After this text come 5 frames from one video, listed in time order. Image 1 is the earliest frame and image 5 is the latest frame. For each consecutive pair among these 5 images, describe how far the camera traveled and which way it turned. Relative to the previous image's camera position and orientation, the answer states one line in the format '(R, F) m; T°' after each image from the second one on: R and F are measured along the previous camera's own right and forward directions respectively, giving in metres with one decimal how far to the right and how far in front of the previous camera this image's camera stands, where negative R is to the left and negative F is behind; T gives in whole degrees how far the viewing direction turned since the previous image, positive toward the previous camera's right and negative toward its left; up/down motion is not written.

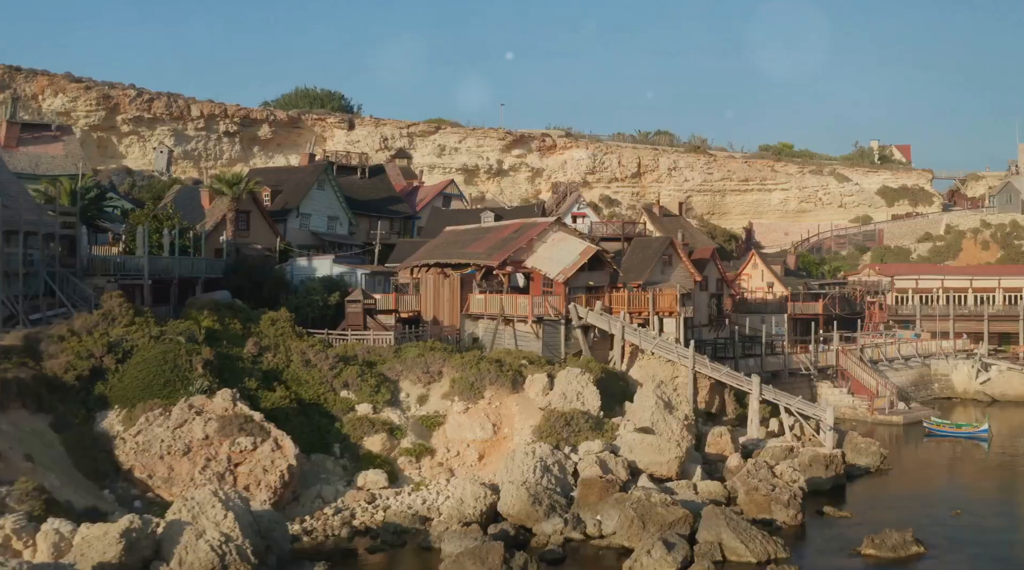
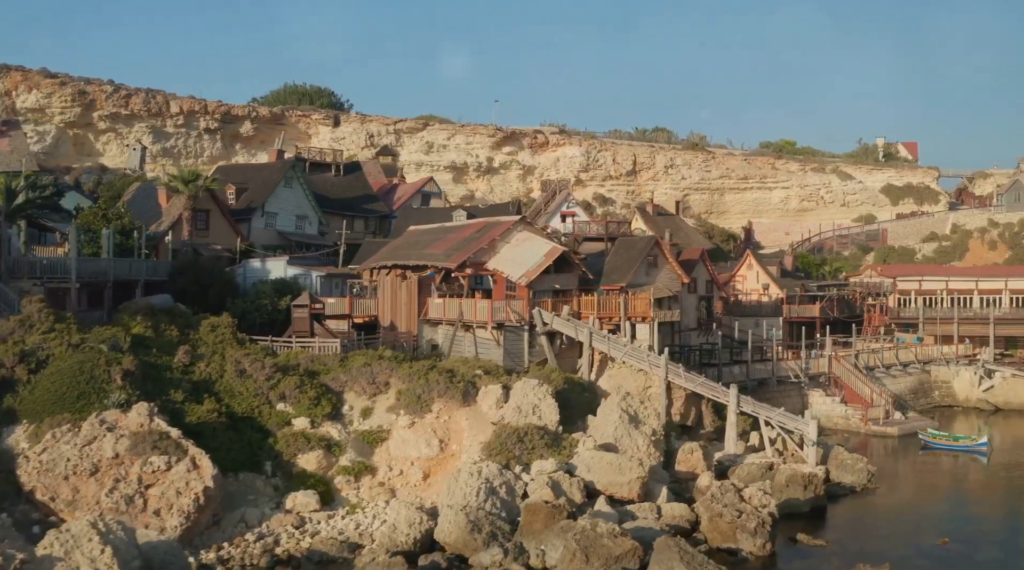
(+1.6, +2.3) m; -1°
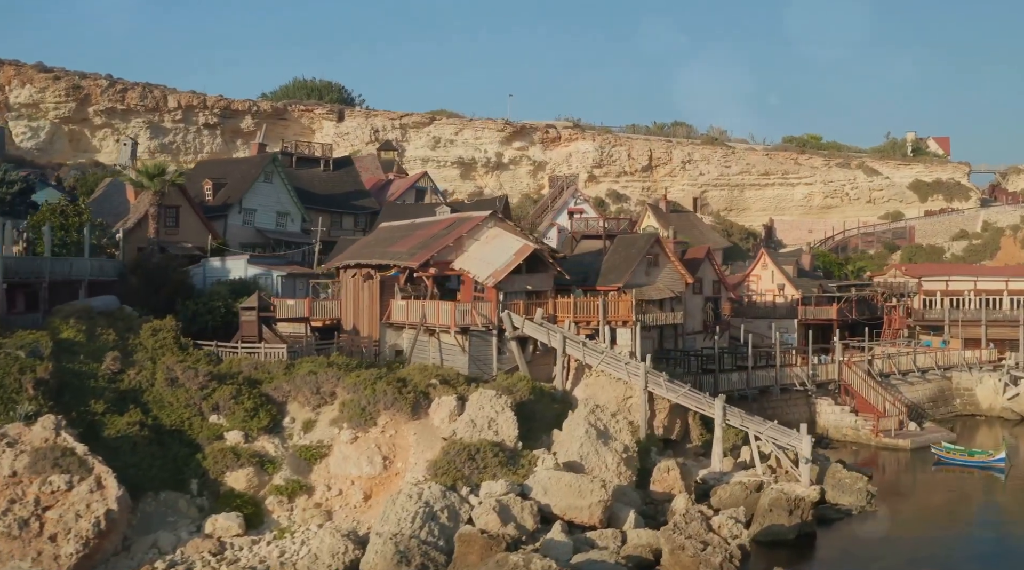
(+1.9, +2.6) m; -2°
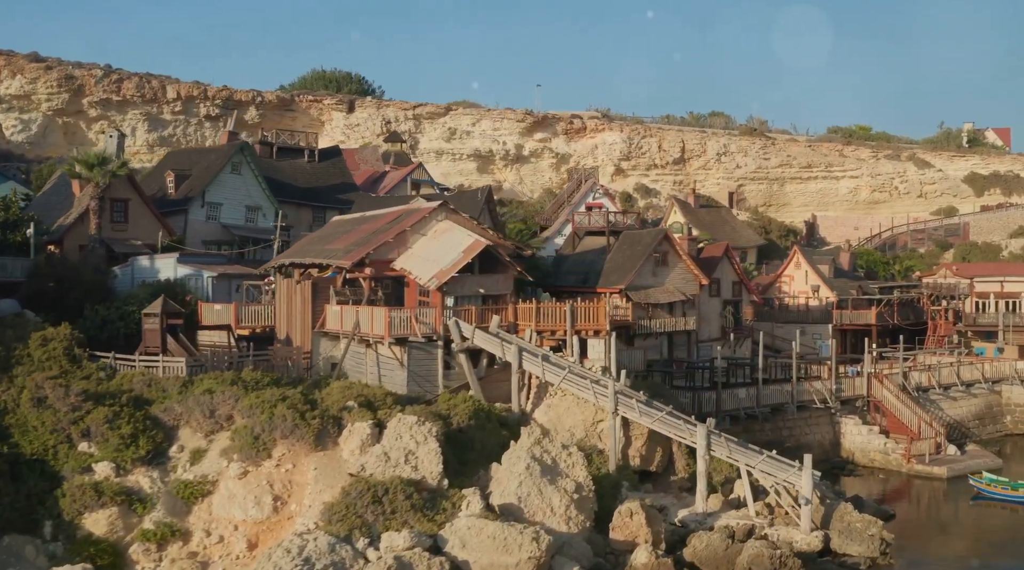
(+2.6, +4.5) m; -3°
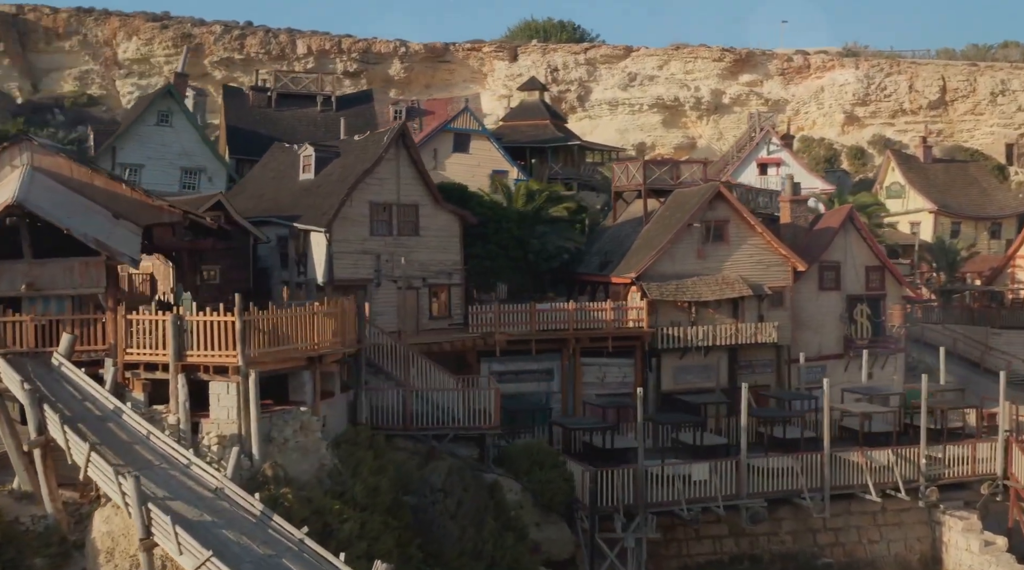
(+10.2, +14.2) m; -20°
